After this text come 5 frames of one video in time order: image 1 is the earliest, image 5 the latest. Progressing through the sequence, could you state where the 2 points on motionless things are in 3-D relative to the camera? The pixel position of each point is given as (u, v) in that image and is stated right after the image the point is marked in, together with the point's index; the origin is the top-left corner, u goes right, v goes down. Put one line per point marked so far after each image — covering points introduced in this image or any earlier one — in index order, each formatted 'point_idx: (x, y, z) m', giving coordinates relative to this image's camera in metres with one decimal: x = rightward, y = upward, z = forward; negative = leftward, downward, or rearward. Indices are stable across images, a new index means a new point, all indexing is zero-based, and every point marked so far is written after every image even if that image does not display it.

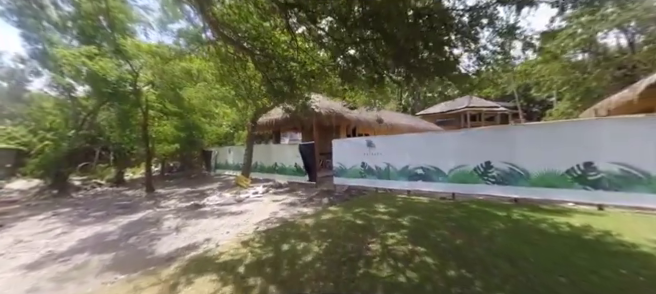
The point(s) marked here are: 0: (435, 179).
0: (+2.8, -0.8, +6.0) m
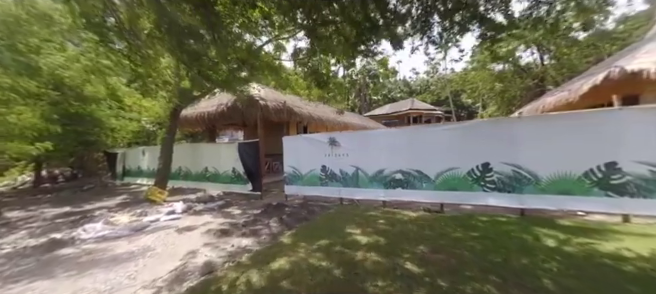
0: (+1.8, -0.8, +4.8) m
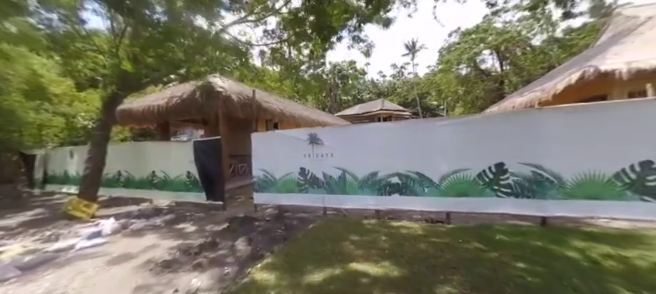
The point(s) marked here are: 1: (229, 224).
0: (+1.6, -0.8, +4.0) m
1: (-1.9, -1.5, +4.6) m
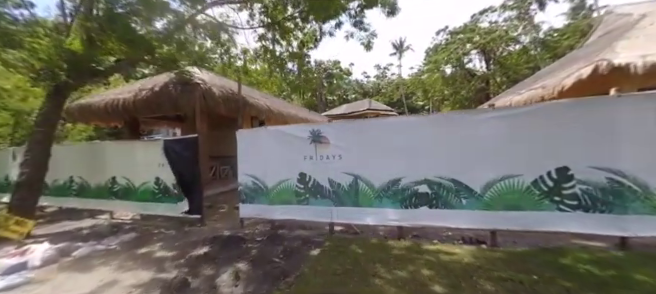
0: (+1.7, -0.8, +3.2) m
1: (-1.8, -1.5, +3.5) m
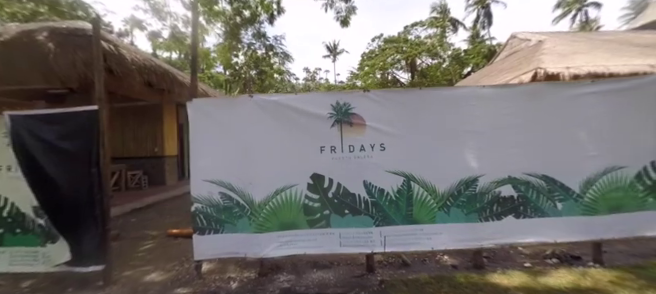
0: (+2.2, -0.6, +2.3) m
1: (-1.3, -1.3, +1.6) m
